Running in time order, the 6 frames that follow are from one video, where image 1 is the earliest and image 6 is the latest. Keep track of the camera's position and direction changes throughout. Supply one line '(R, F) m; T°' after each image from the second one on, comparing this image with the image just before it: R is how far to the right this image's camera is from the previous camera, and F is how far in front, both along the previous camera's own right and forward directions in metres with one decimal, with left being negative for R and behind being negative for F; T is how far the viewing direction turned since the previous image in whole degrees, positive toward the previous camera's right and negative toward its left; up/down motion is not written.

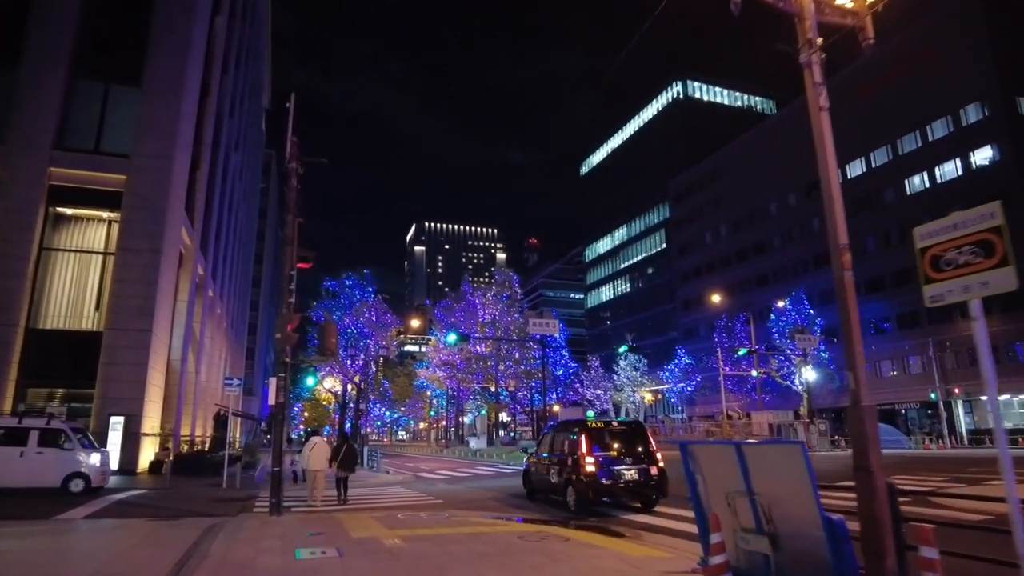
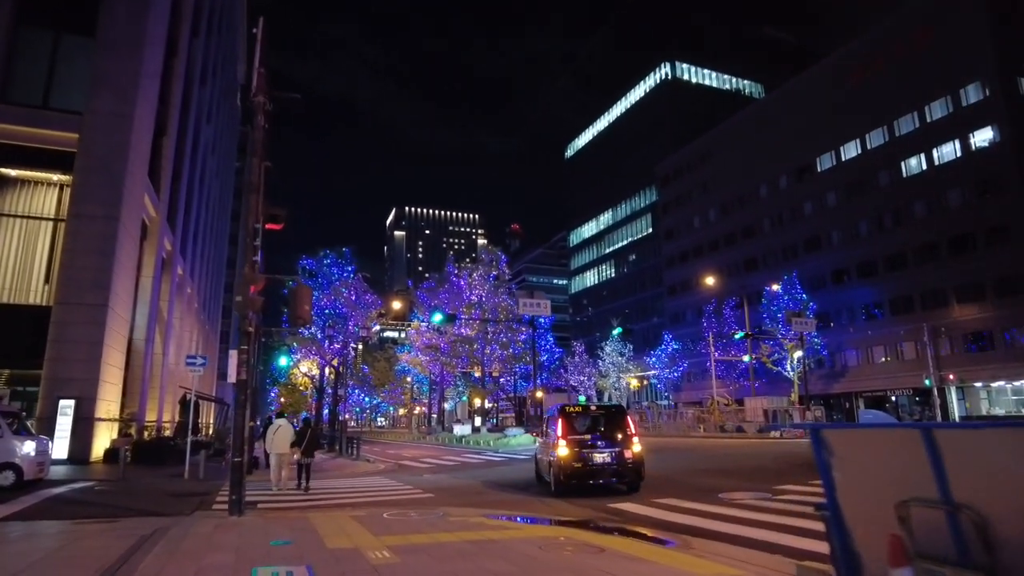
(-0.4, +1.9) m; +2°
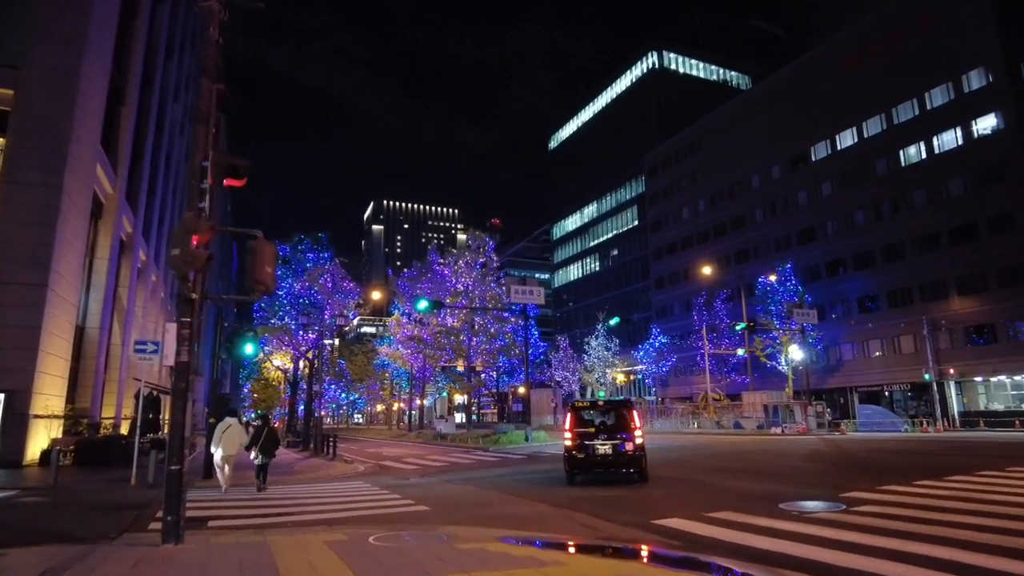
(-0.6, +2.3) m; +2°
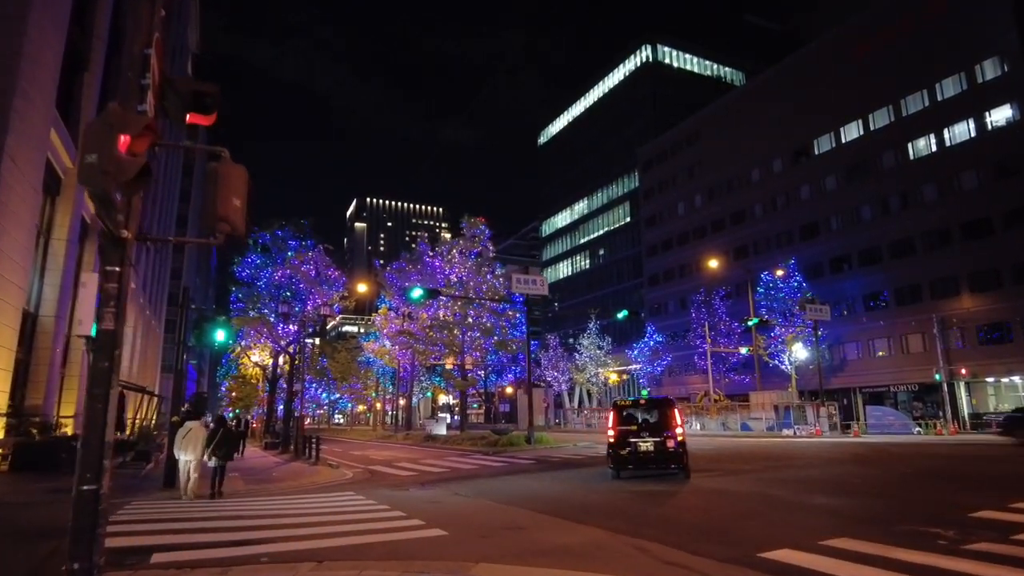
(-0.8, +2.4) m; +2°
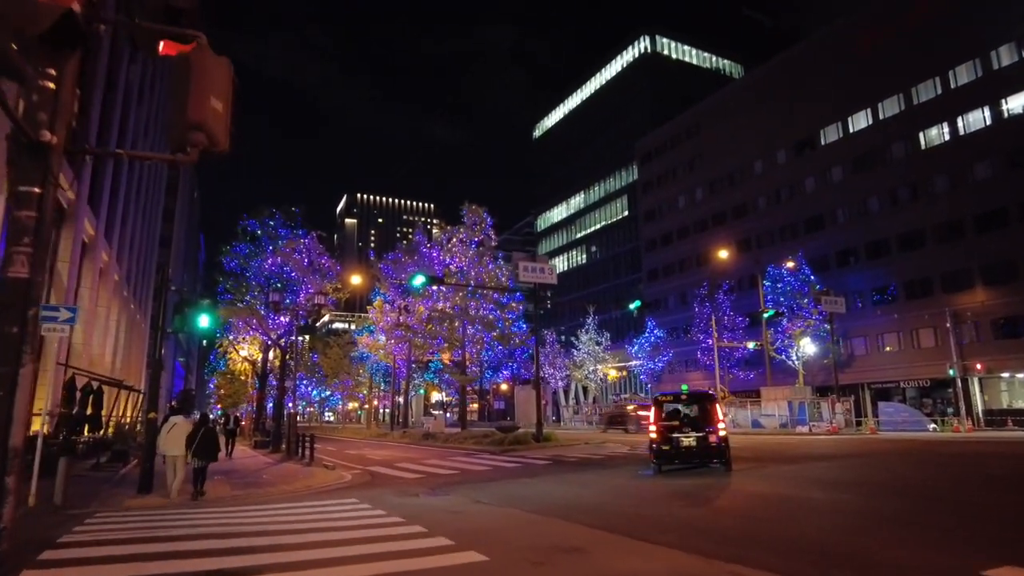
(-0.7, +1.6) m; +1°
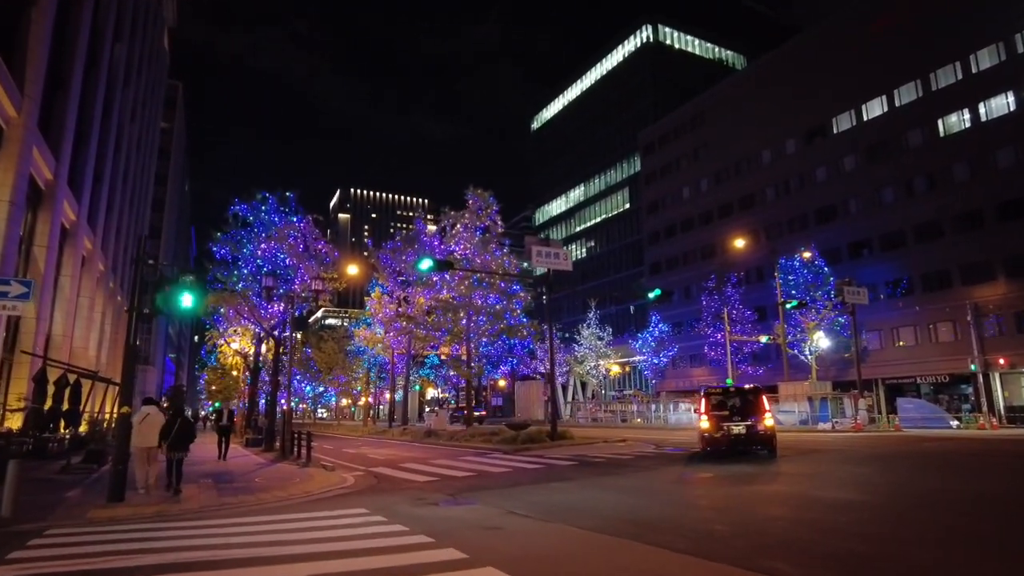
(-0.7, +1.8) m; +1°
